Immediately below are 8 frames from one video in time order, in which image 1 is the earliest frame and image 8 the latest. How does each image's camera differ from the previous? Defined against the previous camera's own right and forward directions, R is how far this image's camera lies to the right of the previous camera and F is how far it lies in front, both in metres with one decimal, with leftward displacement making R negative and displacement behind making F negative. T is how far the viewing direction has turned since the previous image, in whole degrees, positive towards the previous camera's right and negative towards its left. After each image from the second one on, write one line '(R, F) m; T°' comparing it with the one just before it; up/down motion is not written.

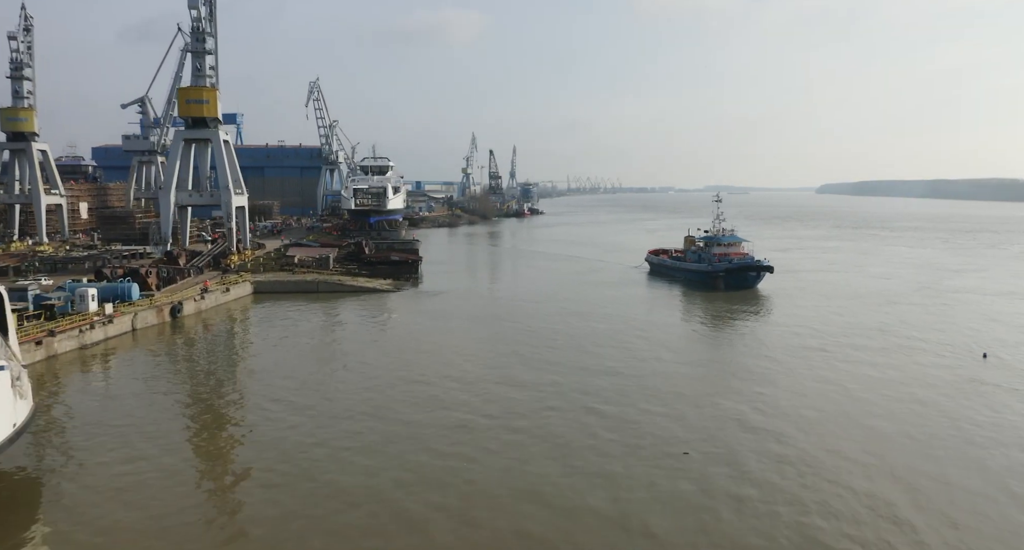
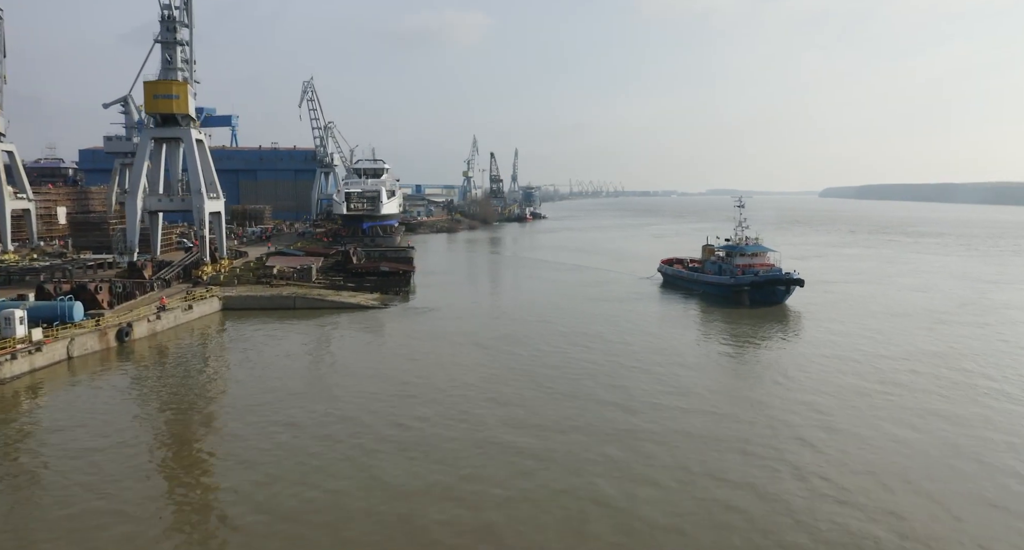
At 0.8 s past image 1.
(0.0, +2.7) m; 0°
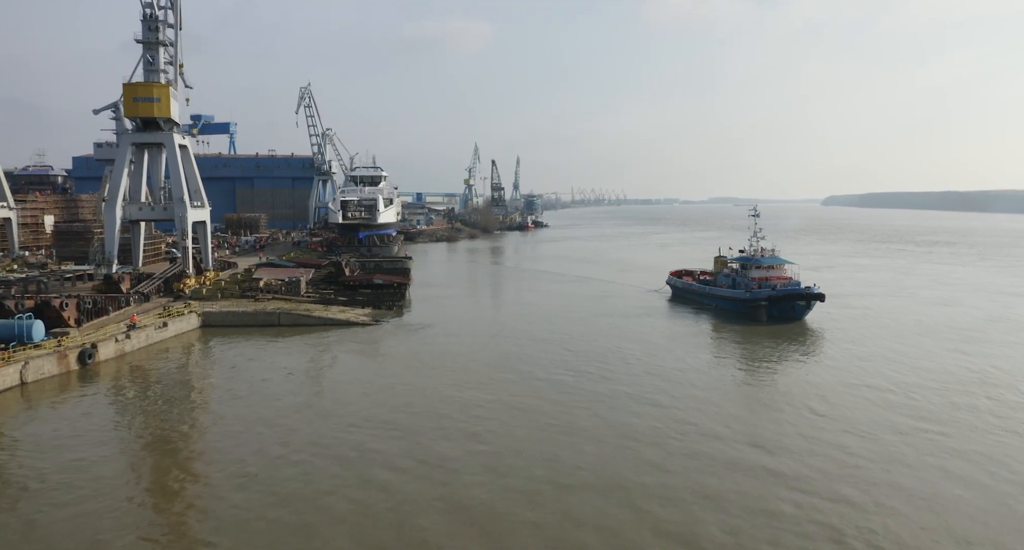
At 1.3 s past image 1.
(0.0, +1.5) m; 0°
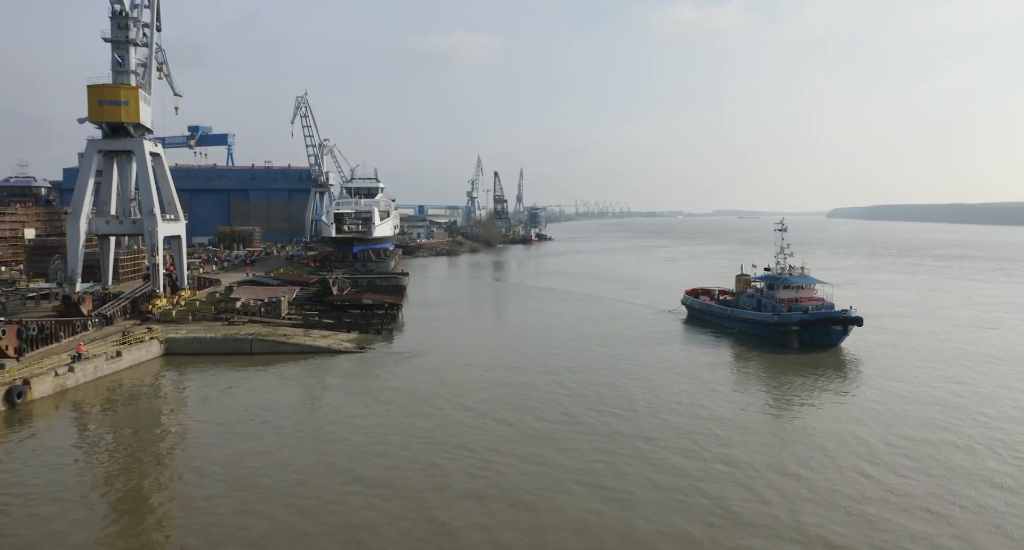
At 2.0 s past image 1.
(+0.1, +2.2) m; 0°
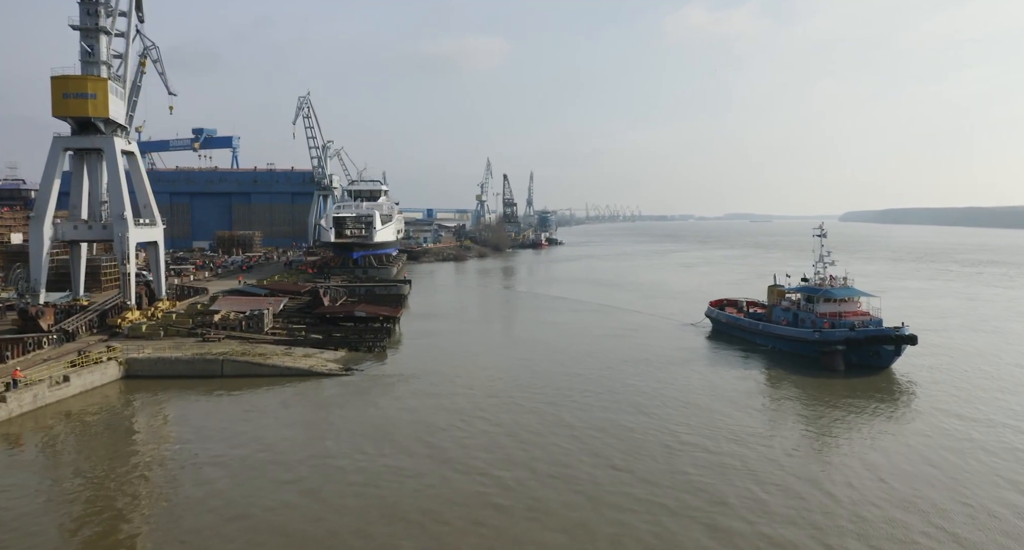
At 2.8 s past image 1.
(+0.1, +2.2) m; -1°
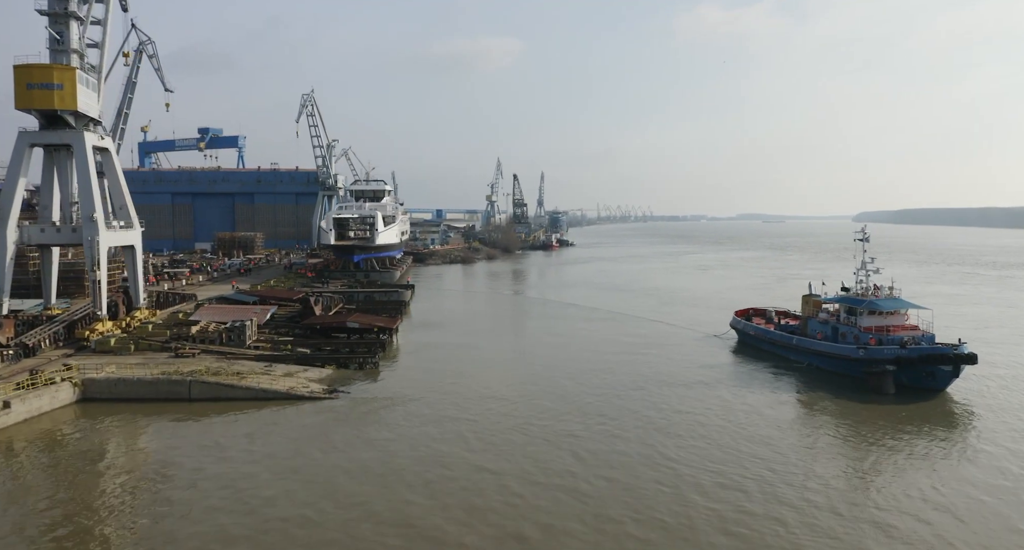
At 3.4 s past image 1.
(+0.1, +1.9) m; -1°
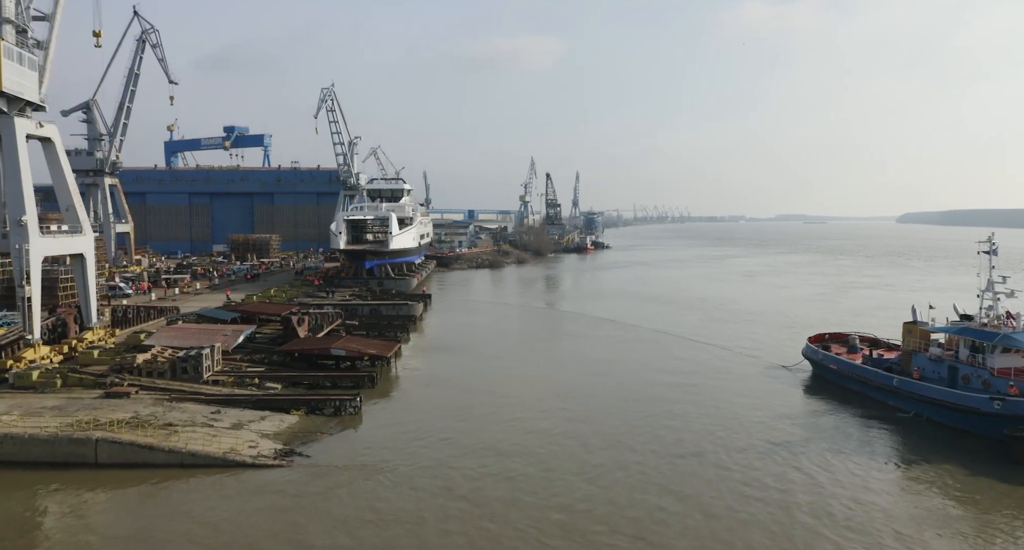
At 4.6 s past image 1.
(+0.3, +3.8) m; -3°
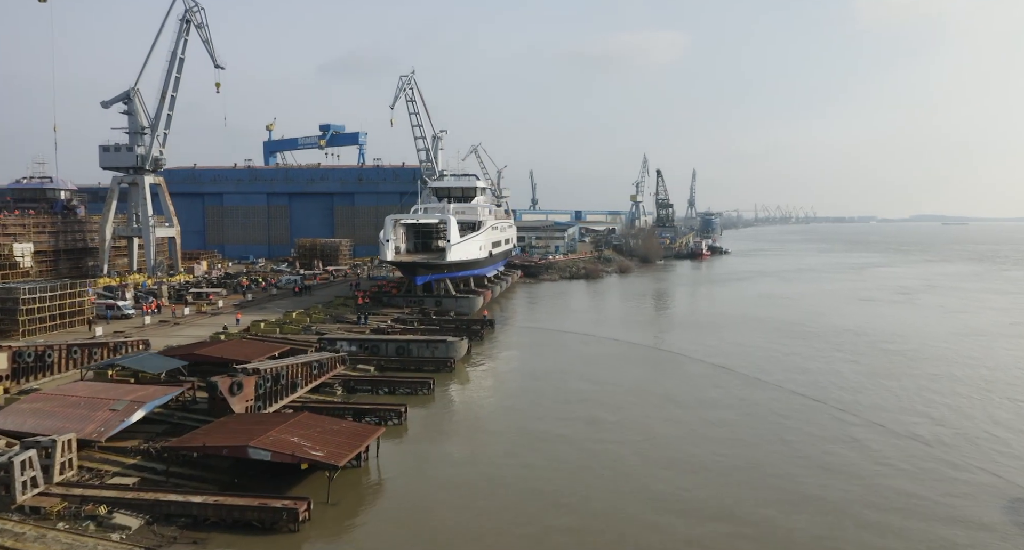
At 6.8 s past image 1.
(+1.0, +7.1) m; -9°
